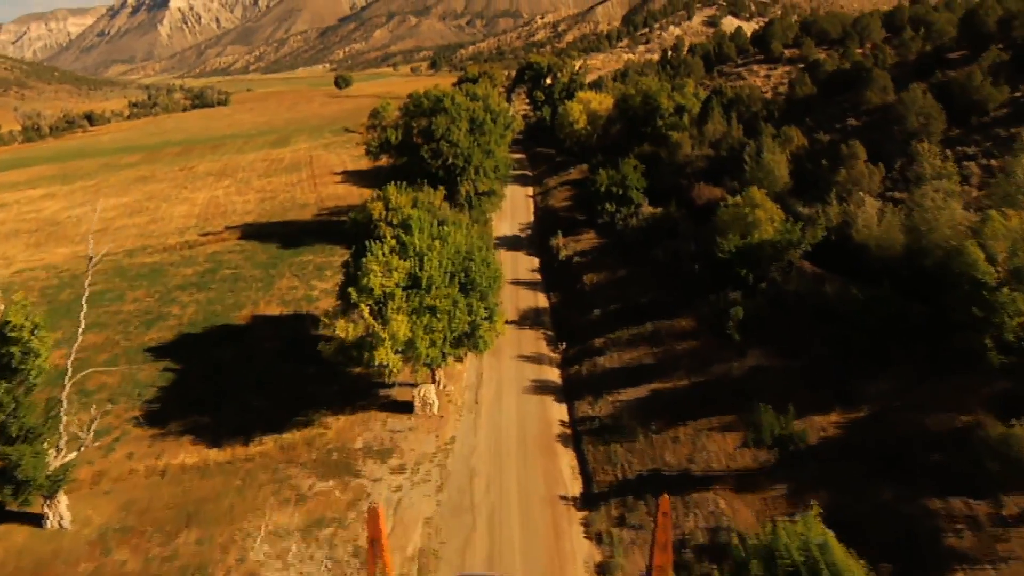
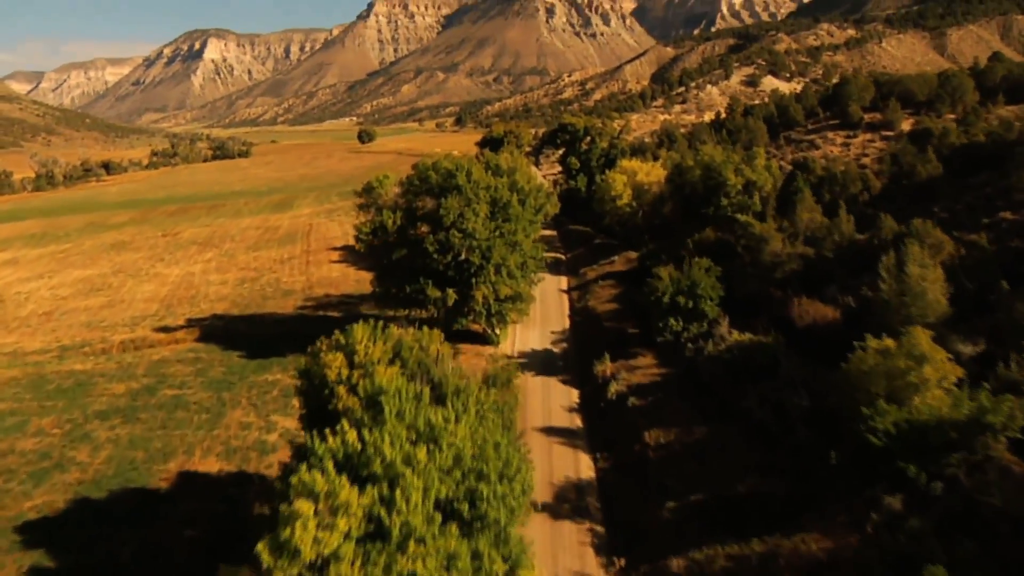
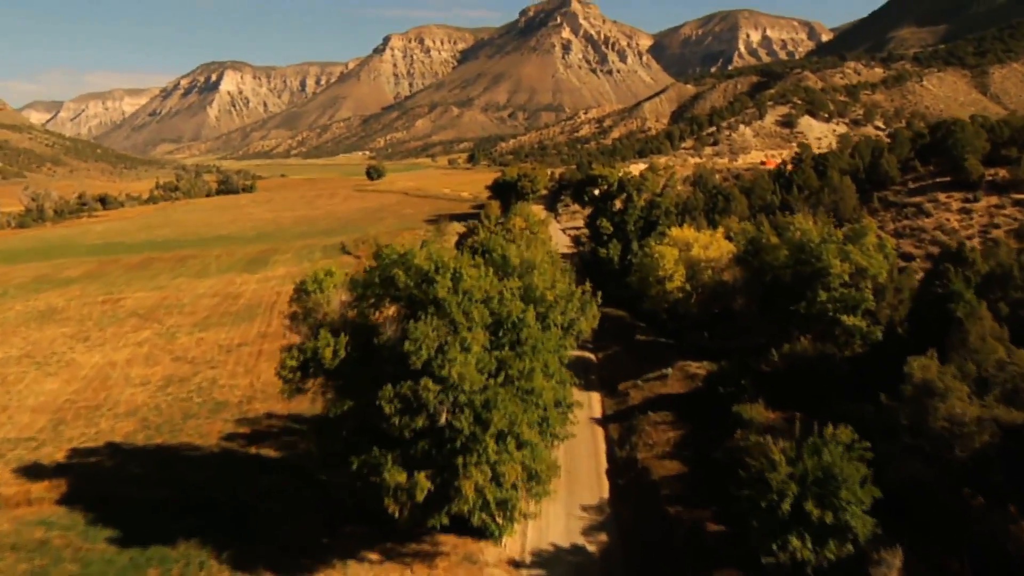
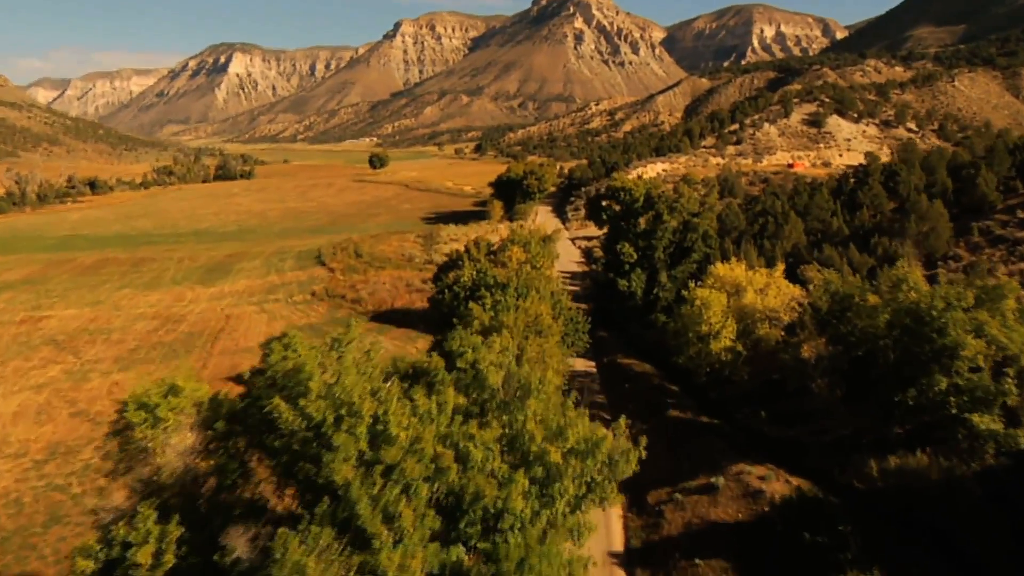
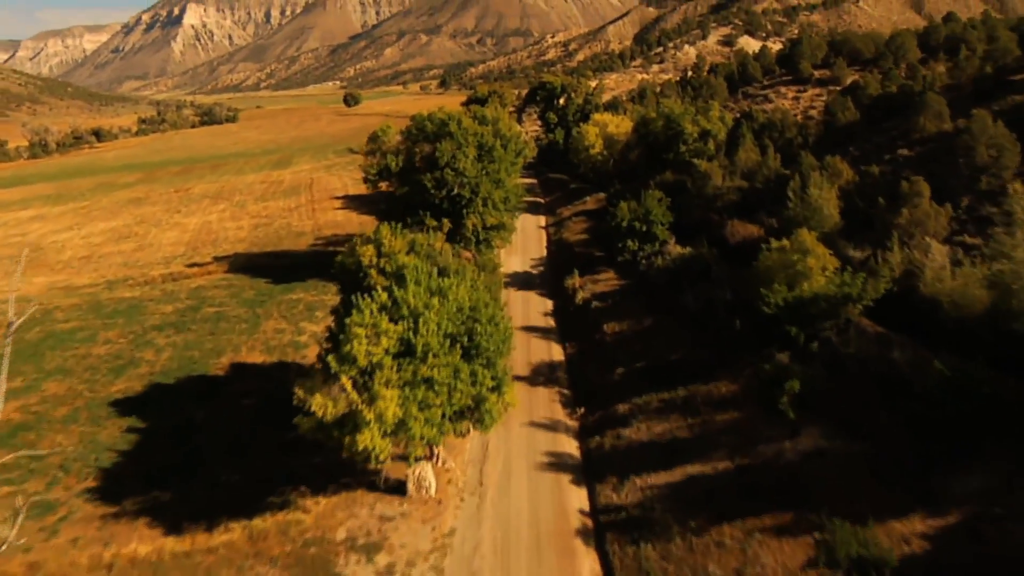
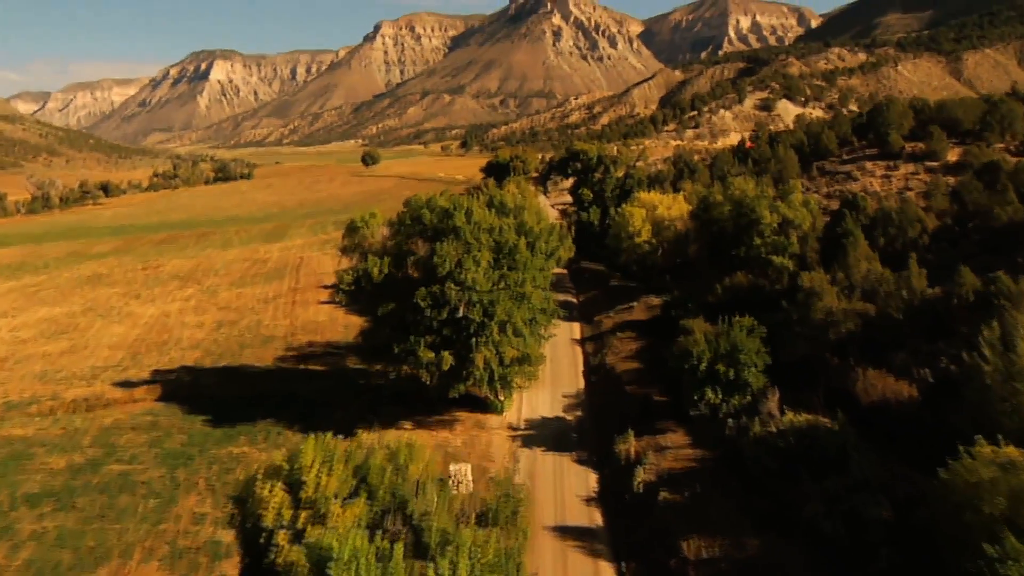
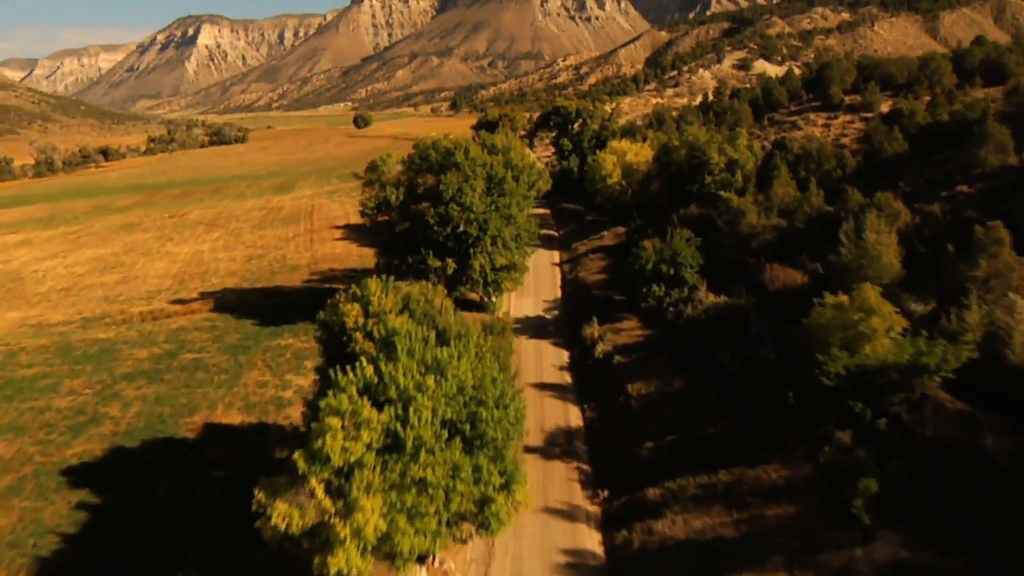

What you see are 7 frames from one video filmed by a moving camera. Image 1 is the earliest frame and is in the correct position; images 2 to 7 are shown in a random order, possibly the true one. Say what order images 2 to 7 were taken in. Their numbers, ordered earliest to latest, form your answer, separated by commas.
5, 7, 2, 6, 3, 4
